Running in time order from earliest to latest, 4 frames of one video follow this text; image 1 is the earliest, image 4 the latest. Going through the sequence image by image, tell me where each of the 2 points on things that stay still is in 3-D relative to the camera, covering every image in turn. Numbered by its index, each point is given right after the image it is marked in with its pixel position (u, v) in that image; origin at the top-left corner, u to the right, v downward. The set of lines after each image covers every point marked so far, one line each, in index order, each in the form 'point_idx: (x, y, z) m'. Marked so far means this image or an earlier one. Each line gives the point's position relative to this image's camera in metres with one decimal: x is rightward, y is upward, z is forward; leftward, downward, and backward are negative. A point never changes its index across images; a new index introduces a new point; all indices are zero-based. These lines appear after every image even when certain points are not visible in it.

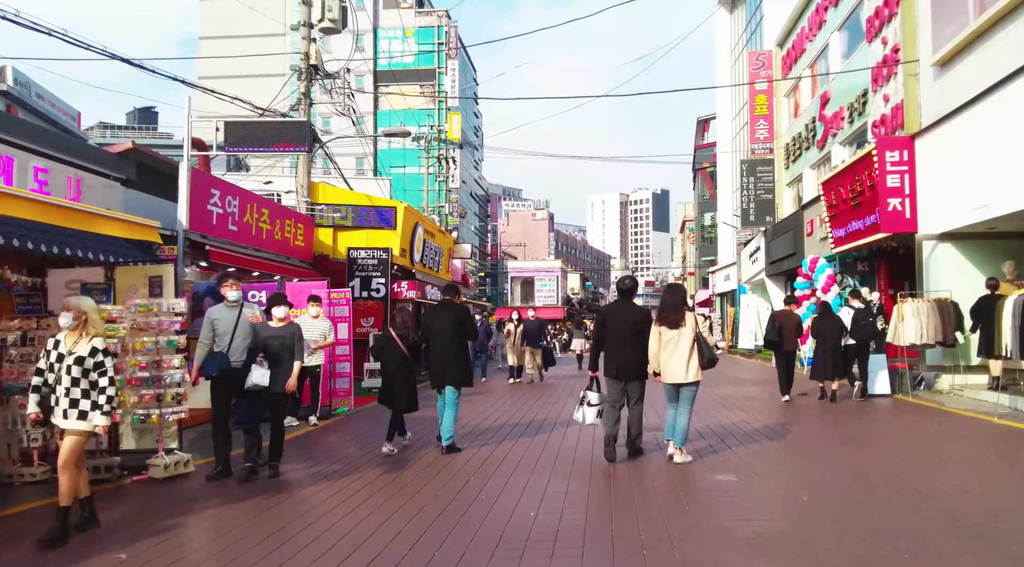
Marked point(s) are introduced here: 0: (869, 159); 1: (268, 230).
0: (+6.7, +2.3, +14.0) m
1: (-4.9, +1.1, +15.0) m
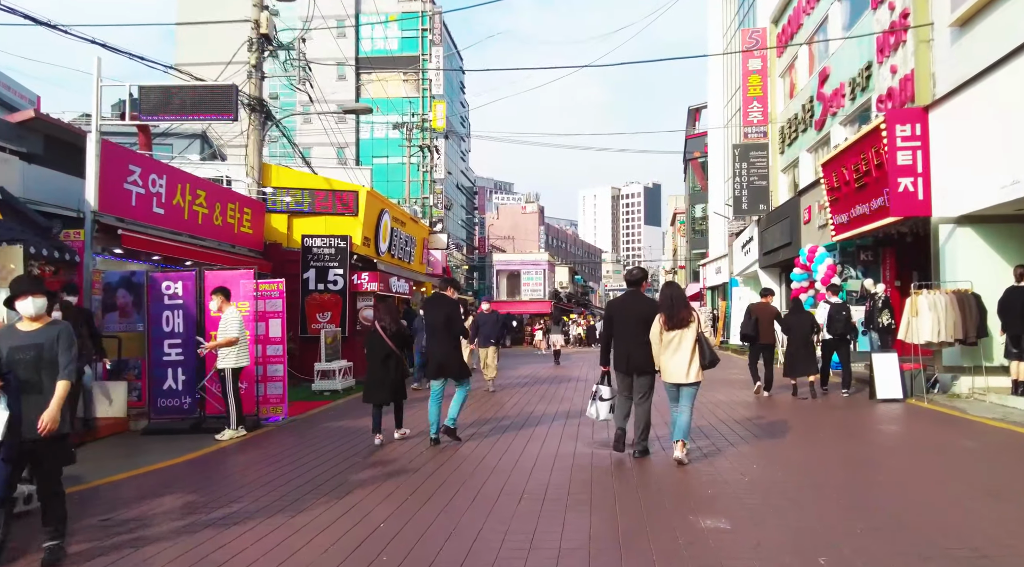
0: (+6.1, +2.5, +12.5) m
1: (-5.5, +1.3, +13.5) m
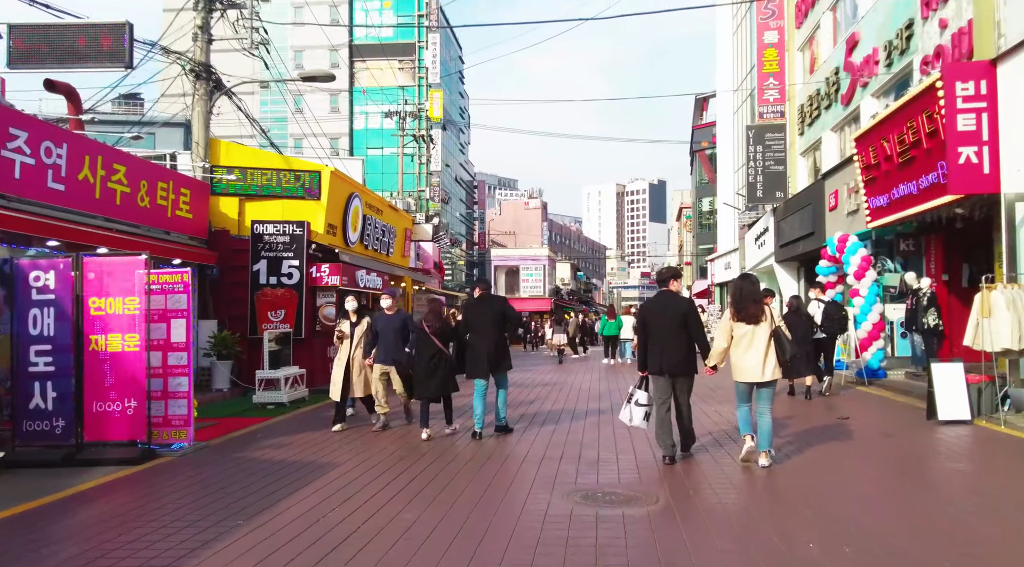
0: (+5.8, +2.6, +10.3) m
1: (-5.8, +1.4, +11.4) m
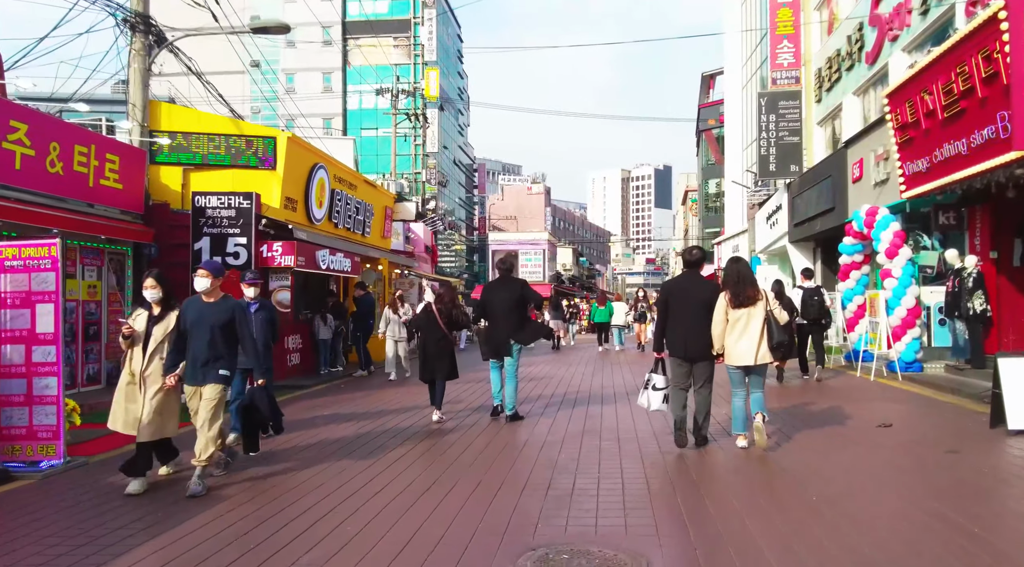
0: (+5.4, +2.9, +8.5) m
1: (-6.2, +1.6, +9.6) m
